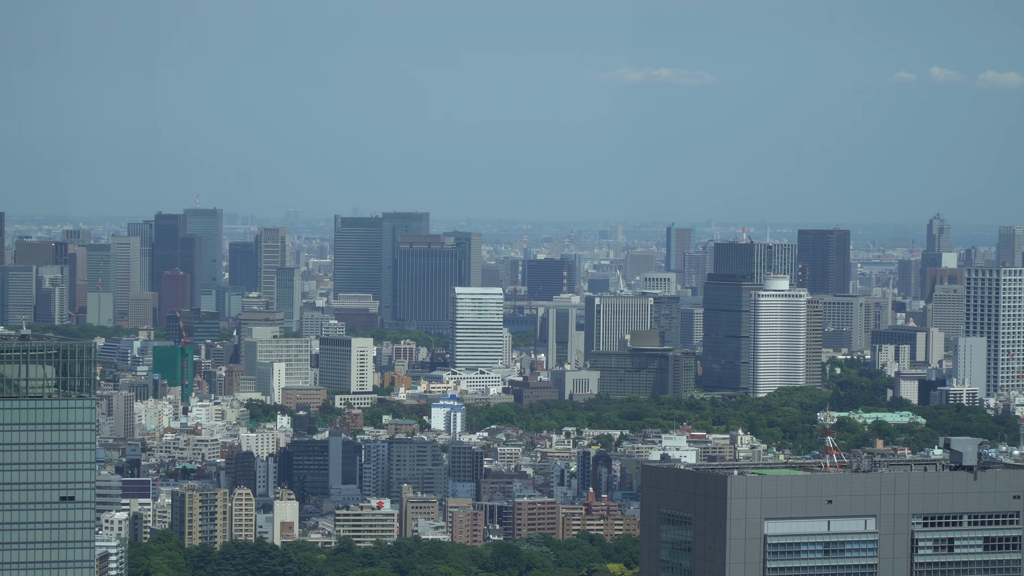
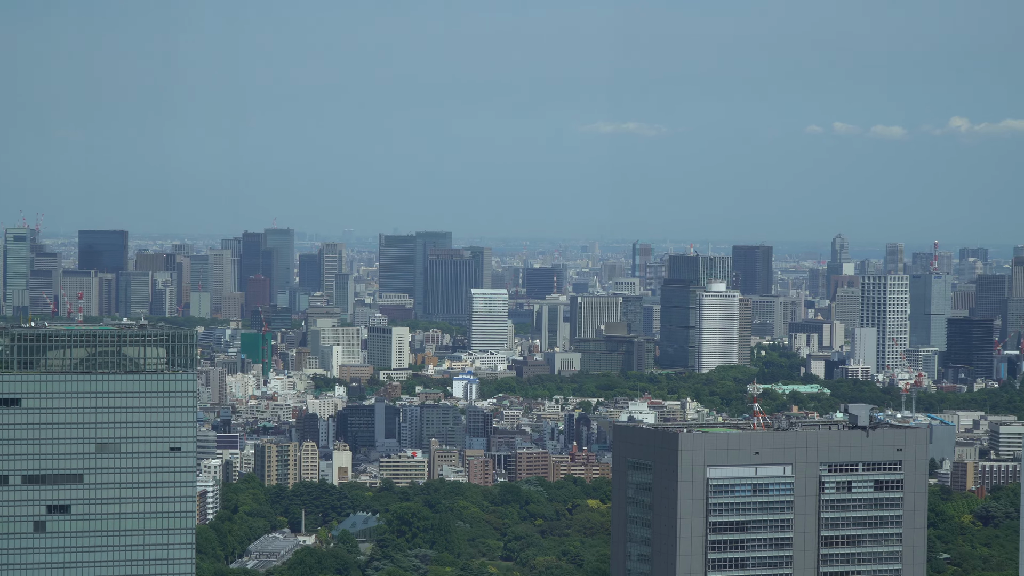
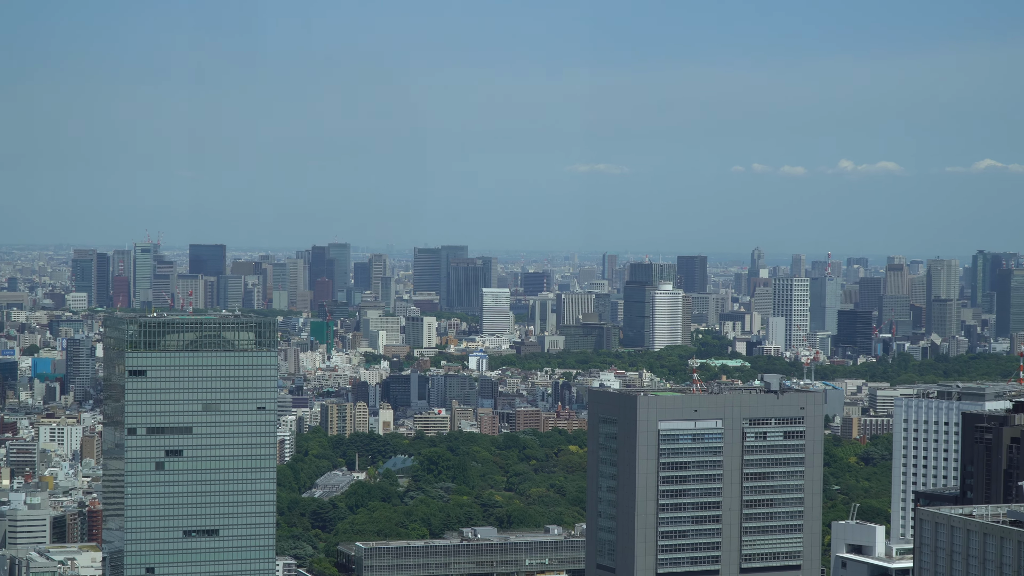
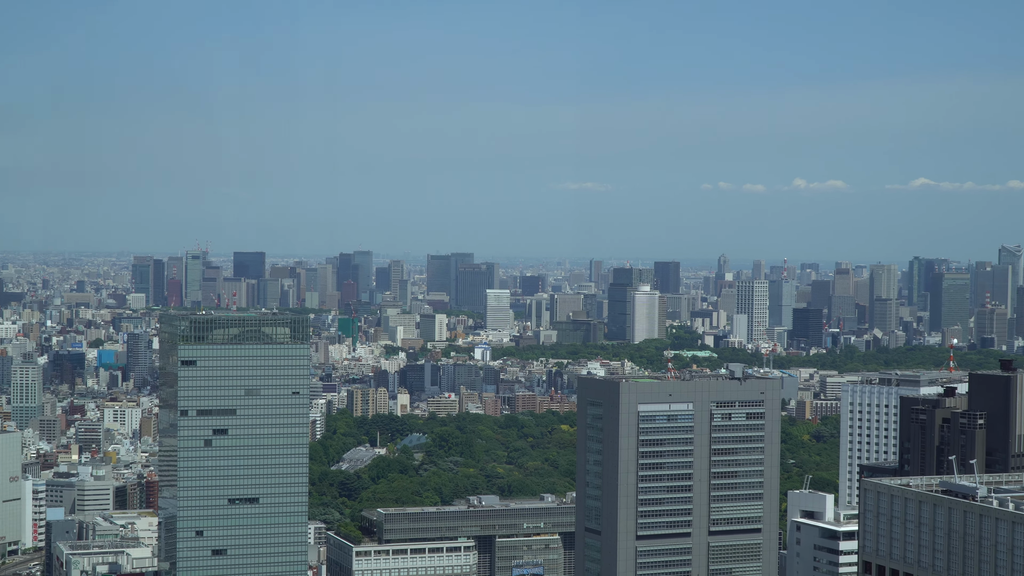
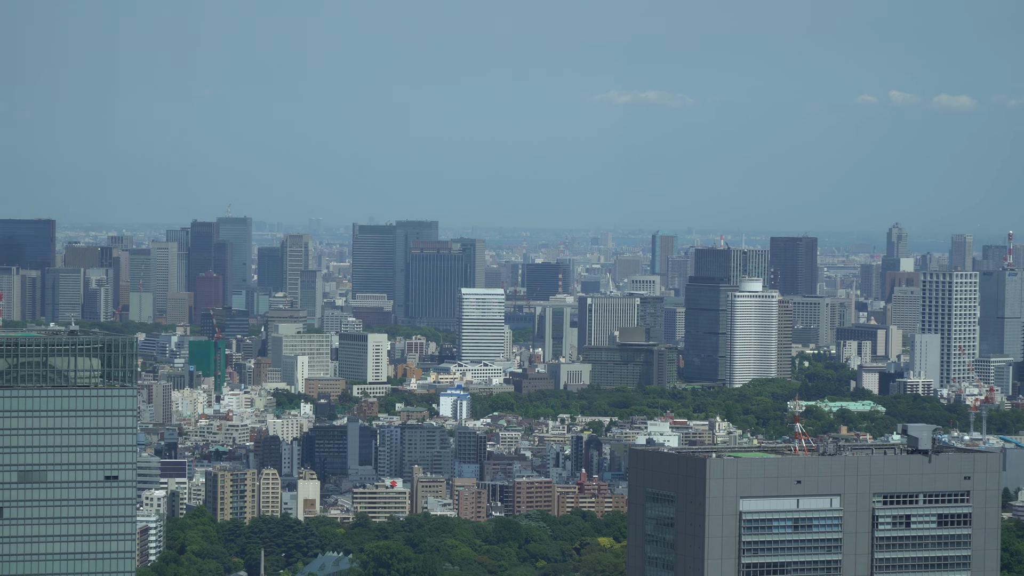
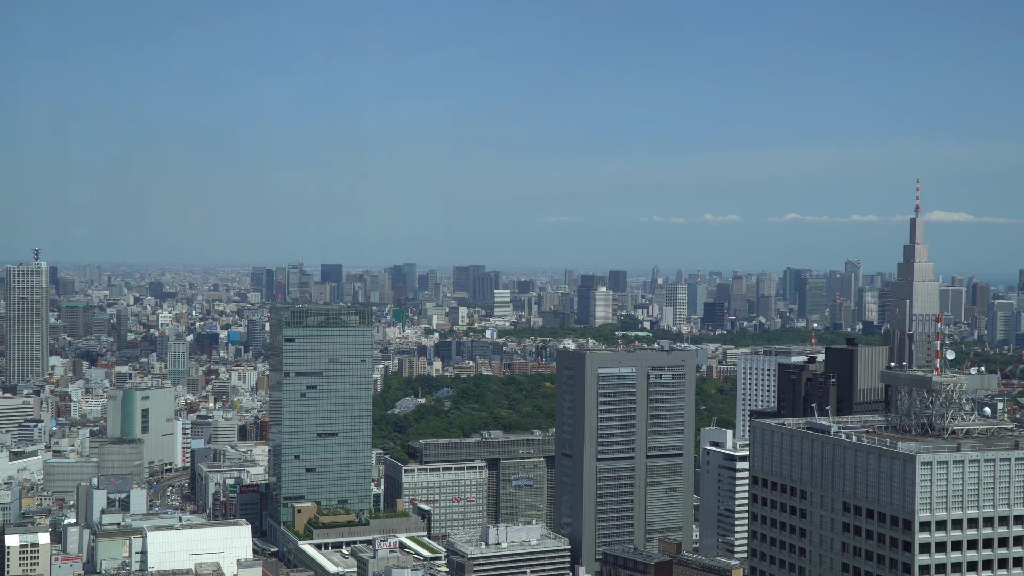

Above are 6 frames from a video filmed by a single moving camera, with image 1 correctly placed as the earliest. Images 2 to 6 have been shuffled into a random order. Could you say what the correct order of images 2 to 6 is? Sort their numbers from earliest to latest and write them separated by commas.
5, 2, 3, 4, 6
